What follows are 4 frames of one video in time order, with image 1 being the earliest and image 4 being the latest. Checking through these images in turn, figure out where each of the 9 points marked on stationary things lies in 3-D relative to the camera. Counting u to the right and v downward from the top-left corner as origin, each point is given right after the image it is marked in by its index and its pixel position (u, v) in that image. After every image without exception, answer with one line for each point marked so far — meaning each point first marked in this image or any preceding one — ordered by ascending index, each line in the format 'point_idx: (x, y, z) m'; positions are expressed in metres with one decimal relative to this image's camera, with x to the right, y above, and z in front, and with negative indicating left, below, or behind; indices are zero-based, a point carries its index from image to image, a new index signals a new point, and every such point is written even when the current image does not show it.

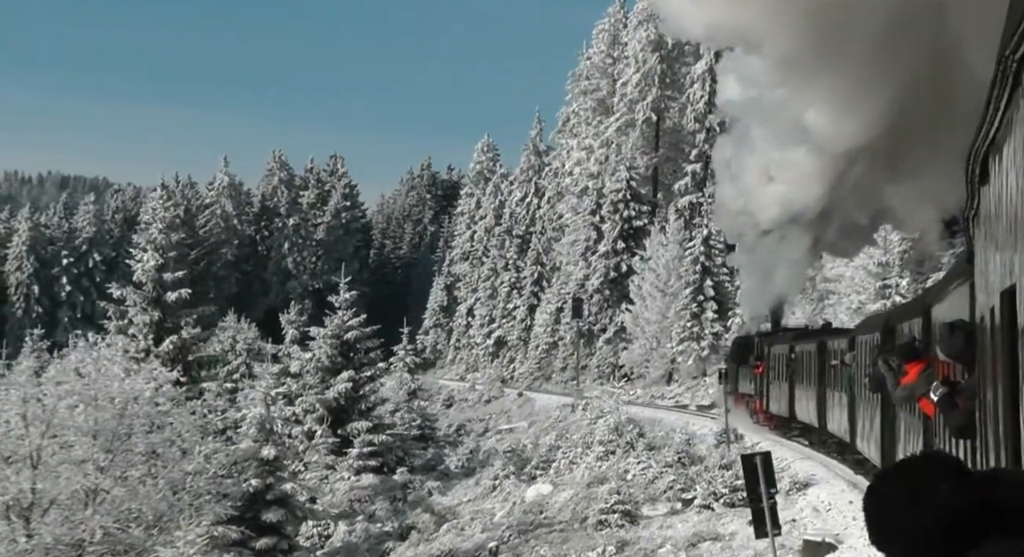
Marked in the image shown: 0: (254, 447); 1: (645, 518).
0: (-4.7, -3.1, +18.1) m
1: (+2.3, -4.1, +17.0) m
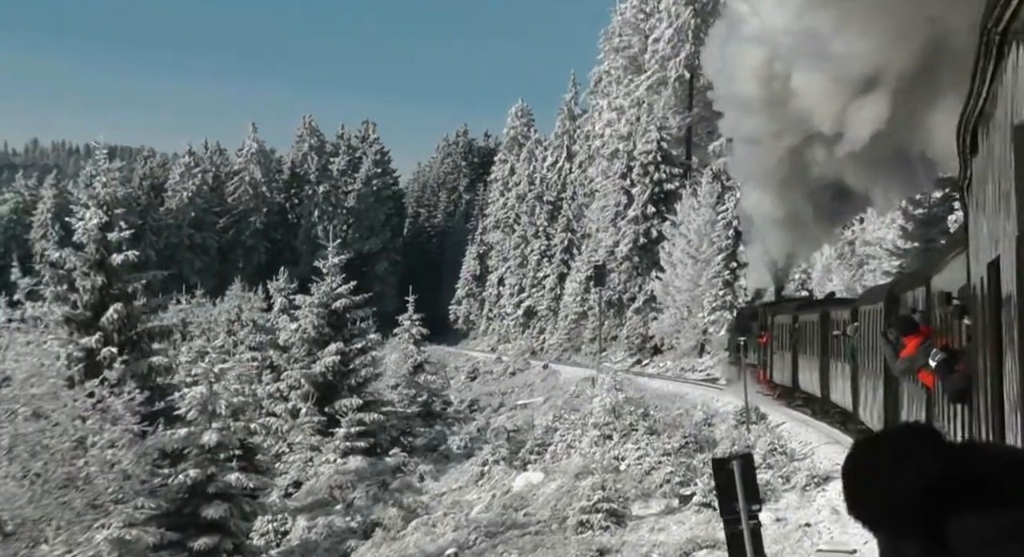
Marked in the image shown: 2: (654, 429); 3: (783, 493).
0: (-5.1, -2.5, +15.9) m
1: (+1.8, -3.5, +14.5) m
2: (+2.7, -2.9, +19.2) m
3: (+4.2, -3.3, +15.3) m
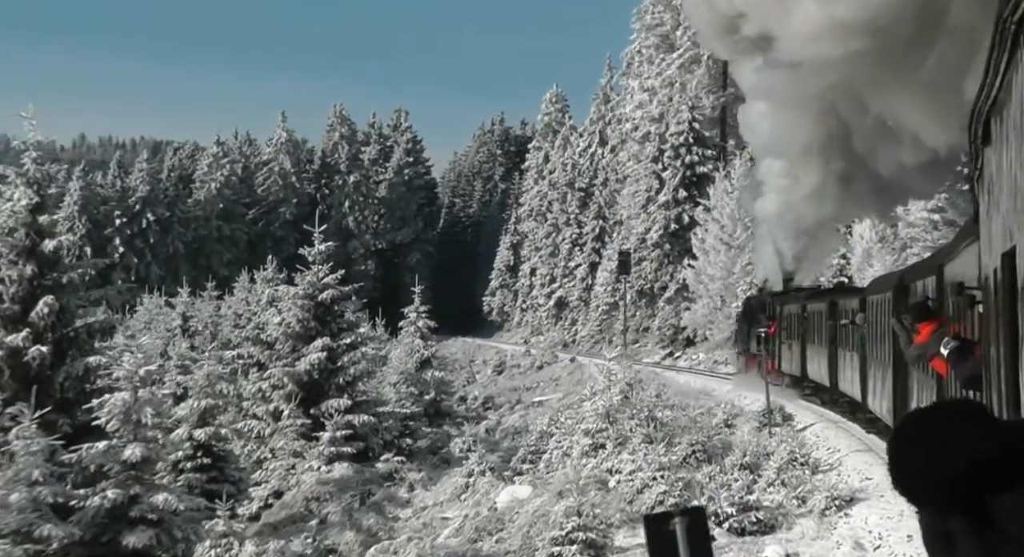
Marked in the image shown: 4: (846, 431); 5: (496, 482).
0: (-5.6, -2.4, +13.8) m
1: (+1.3, -3.3, +12.1) m
2: (+2.4, -2.7, +16.7) m
3: (+3.7, -3.1, +12.8) m
4: (+6.7, -3.0, +19.9) m
5: (-0.3, -3.8, +18.3) m
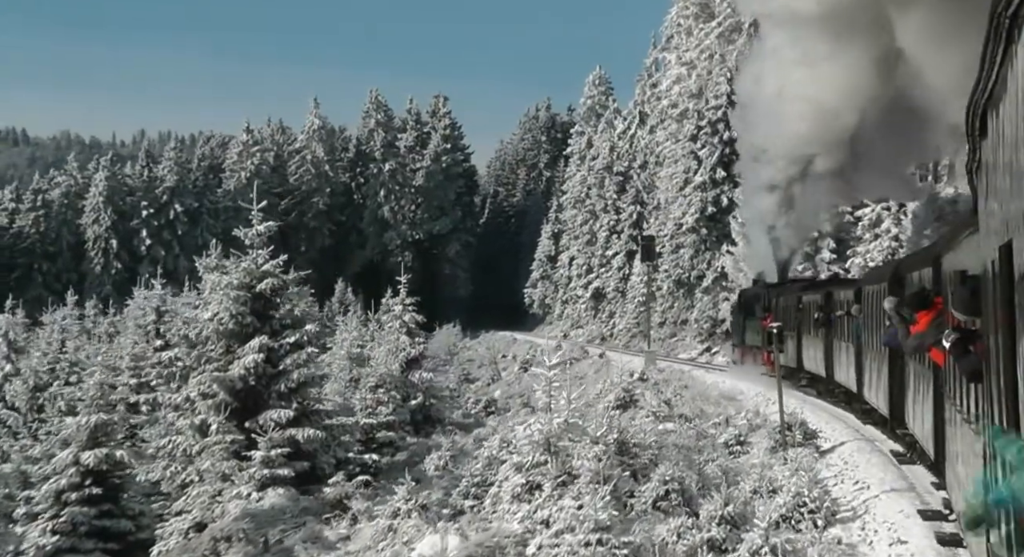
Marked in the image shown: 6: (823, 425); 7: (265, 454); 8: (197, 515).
0: (-6.9, -2.3, +10.2) m
1: (-0.1, -3.2, +8.1) m
2: (+1.4, -2.5, +12.7) m
3: (+2.4, -2.9, +8.7) m
4: (+5.8, -2.8, +15.5) m
5: (-1.3, -3.6, +14.4) m
6: (+5.8, -2.8, +18.3) m
7: (-4.9, -3.4, +19.5) m
8: (-6.1, -4.5, +19.1) m
